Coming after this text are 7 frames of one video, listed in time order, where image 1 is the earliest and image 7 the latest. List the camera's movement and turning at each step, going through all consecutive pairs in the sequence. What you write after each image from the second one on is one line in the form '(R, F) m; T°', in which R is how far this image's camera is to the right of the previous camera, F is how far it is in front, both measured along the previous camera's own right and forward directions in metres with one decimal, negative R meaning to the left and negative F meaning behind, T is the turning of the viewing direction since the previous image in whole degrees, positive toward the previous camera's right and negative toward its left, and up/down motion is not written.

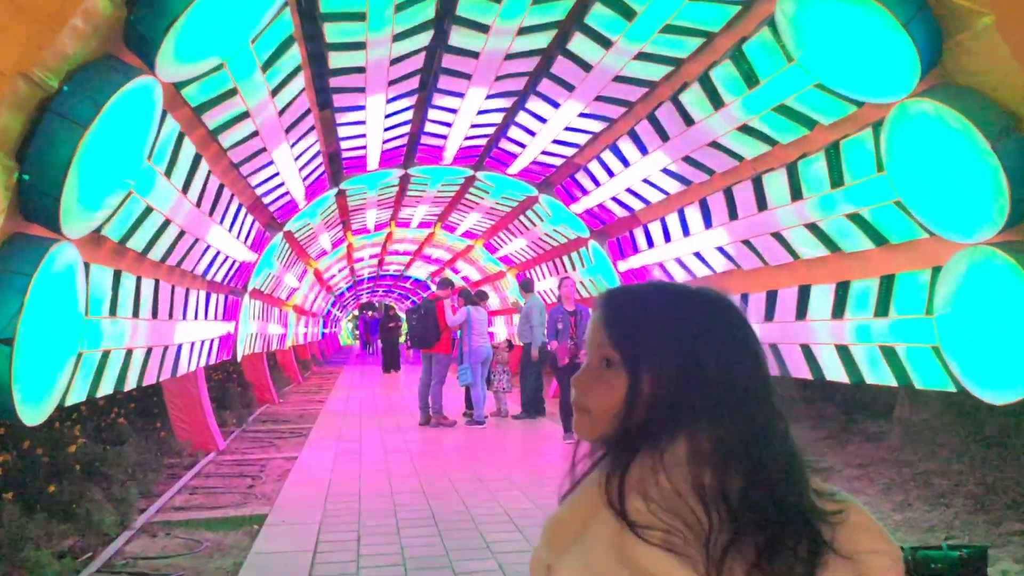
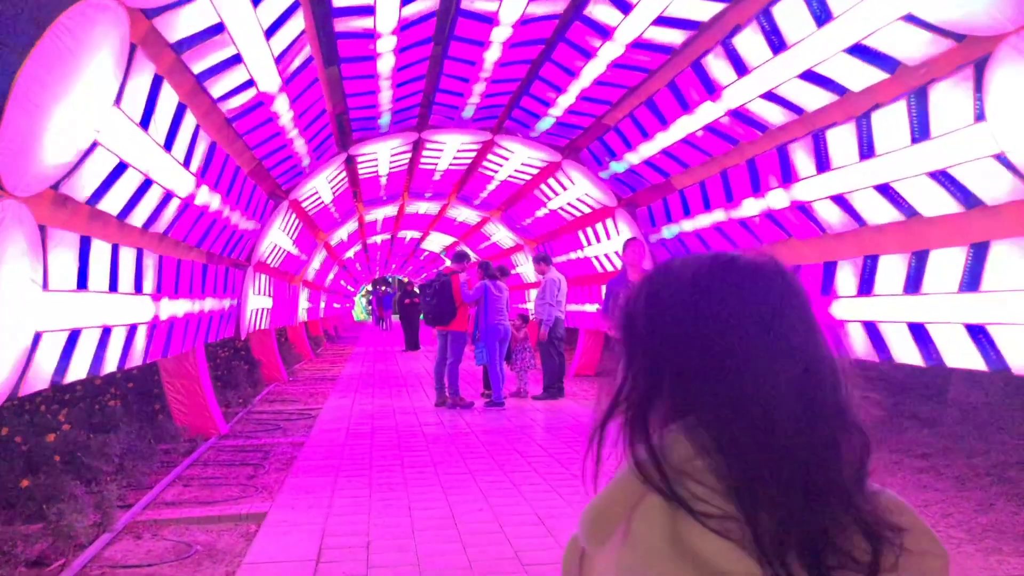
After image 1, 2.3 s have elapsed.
(-0.1, +0.7) m; -1°
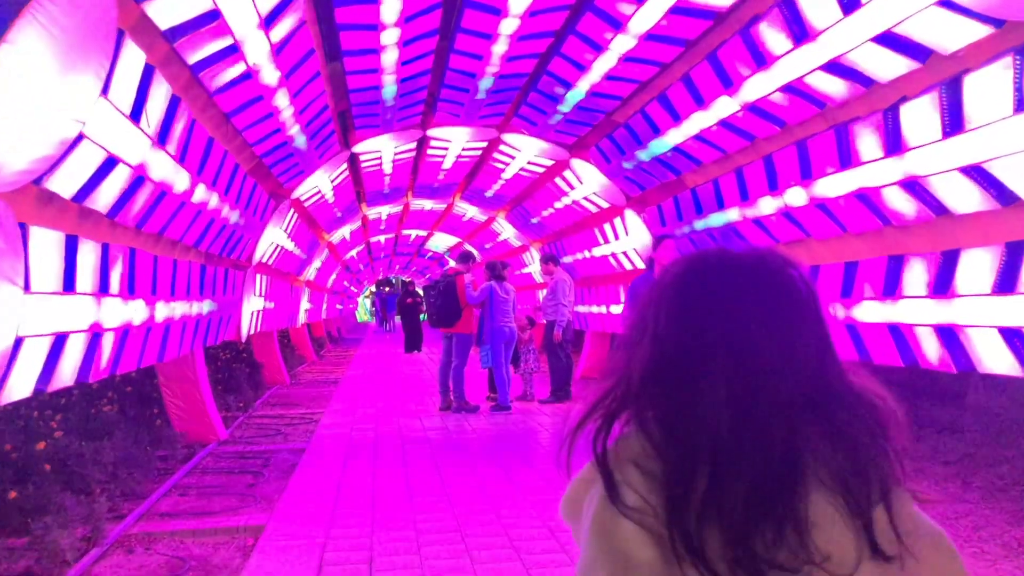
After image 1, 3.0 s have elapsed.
(0.0, +0.2) m; 0°
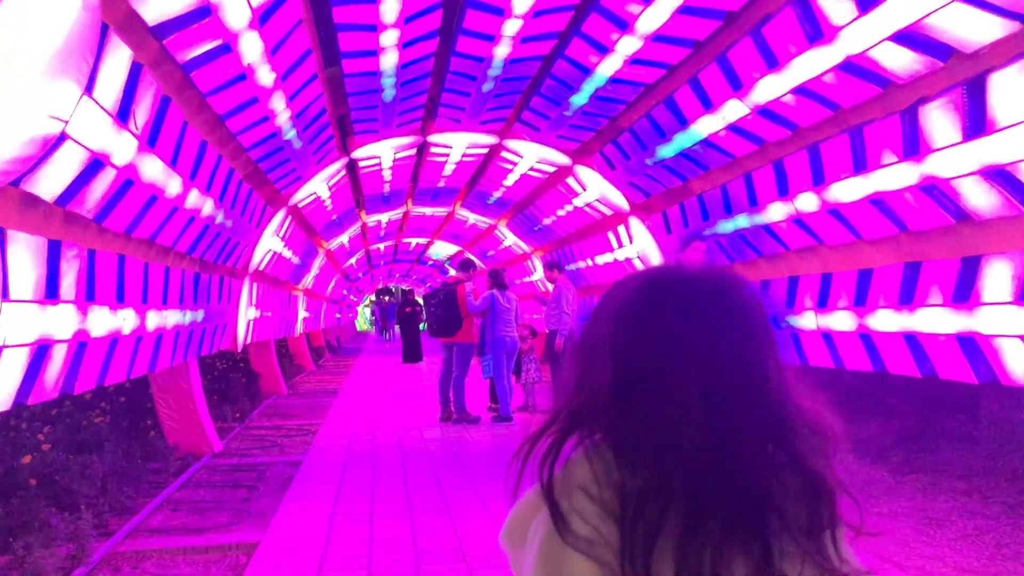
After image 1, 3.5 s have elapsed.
(0.0, +0.2) m; 0°
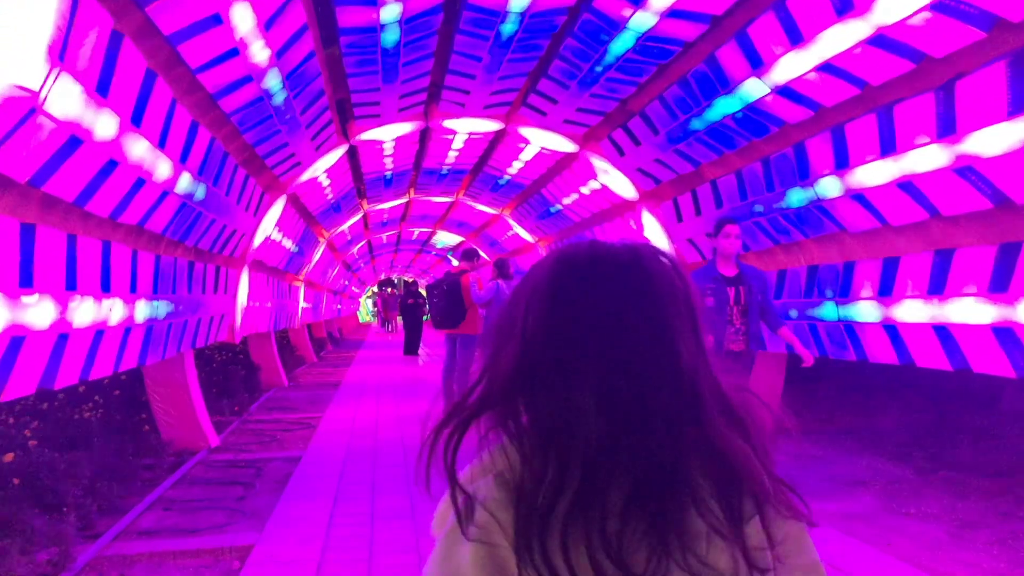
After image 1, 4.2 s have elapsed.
(0.0, +0.3) m; 0°
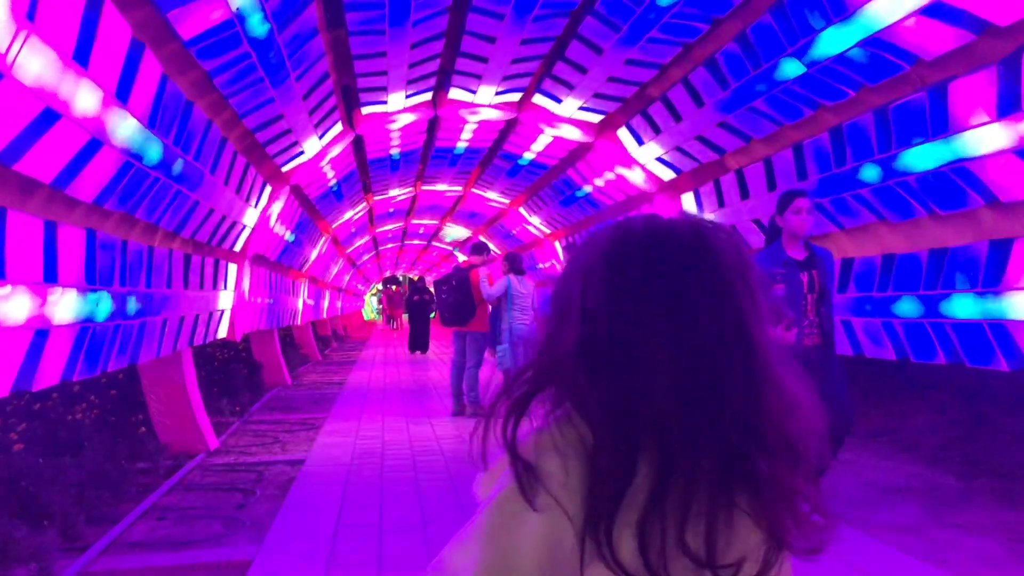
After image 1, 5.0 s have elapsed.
(-0.1, +0.4) m; 0°
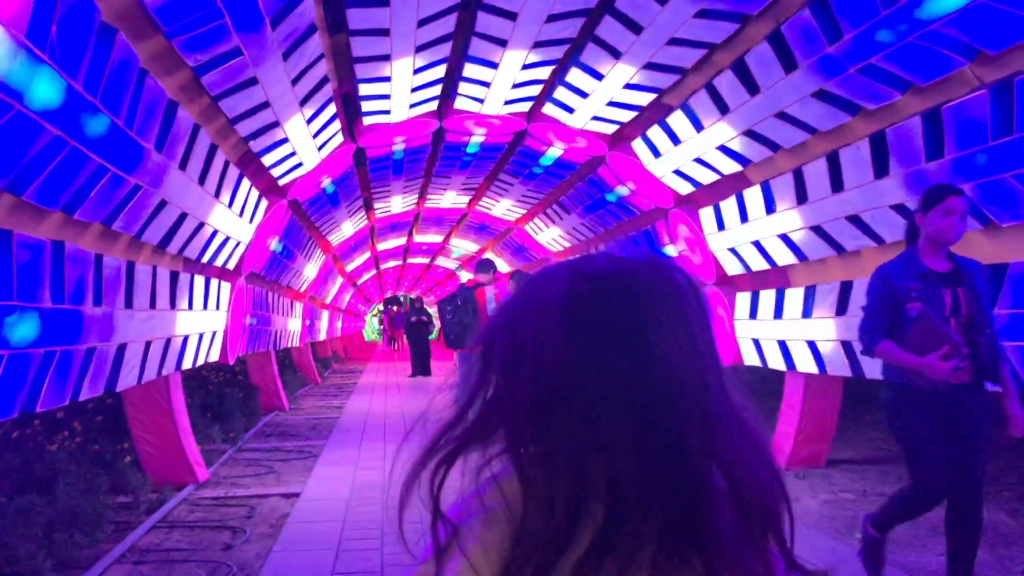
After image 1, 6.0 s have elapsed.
(-0.1, +0.5) m; 0°
